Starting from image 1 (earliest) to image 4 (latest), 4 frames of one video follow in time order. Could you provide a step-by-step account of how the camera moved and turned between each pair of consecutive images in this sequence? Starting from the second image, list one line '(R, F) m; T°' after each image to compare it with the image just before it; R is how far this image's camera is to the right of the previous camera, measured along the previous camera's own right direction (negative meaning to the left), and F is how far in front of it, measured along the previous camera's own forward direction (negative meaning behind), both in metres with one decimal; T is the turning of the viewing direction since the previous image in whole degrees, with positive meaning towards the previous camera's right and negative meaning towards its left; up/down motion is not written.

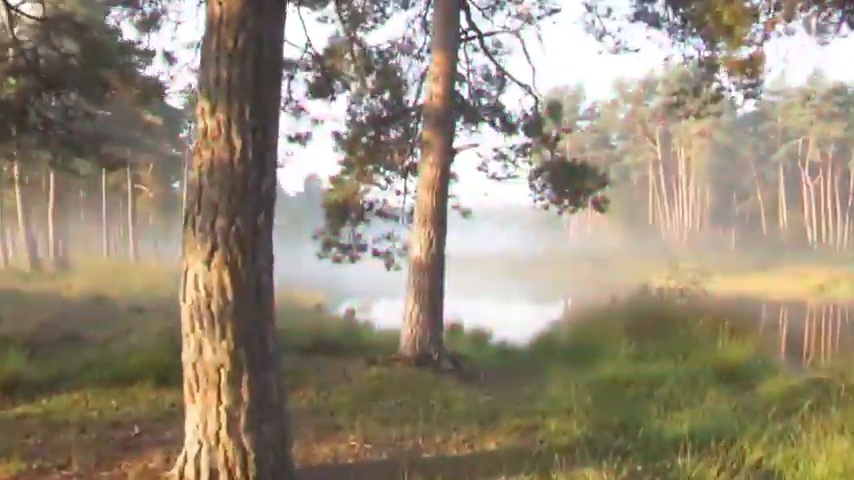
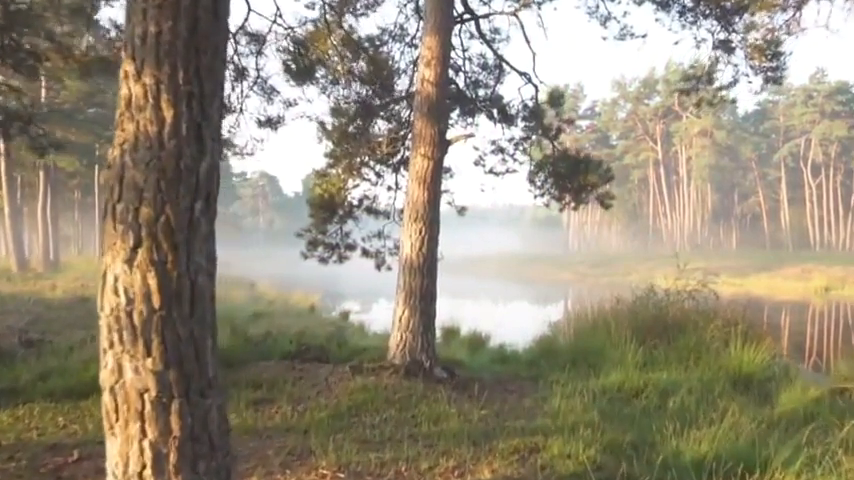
(+0.1, +0.6) m; 0°
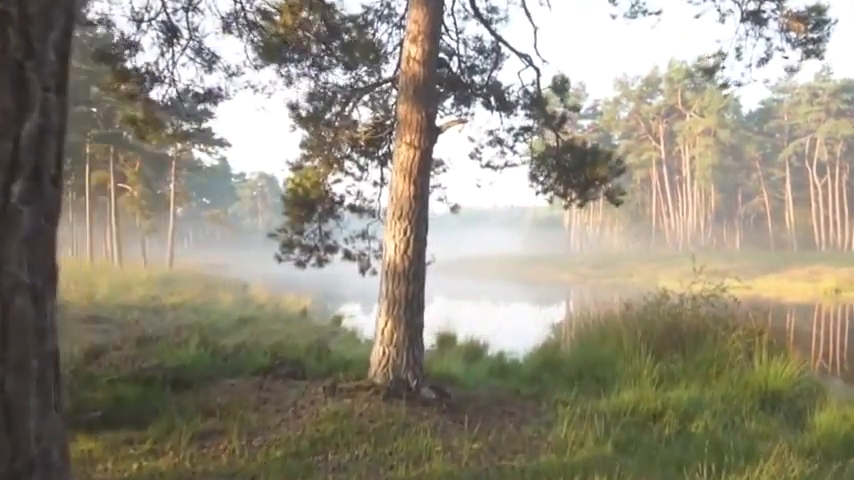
(+0.1, +0.9) m; 0°
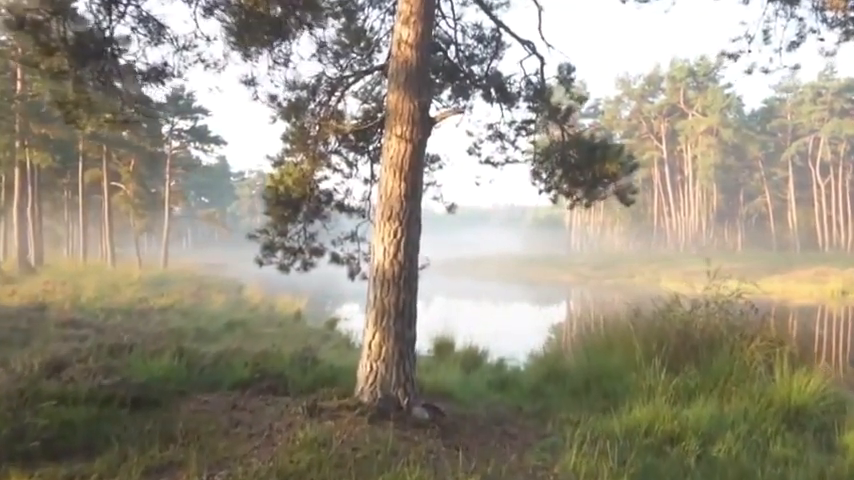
(+0.1, +0.6) m; 0°
